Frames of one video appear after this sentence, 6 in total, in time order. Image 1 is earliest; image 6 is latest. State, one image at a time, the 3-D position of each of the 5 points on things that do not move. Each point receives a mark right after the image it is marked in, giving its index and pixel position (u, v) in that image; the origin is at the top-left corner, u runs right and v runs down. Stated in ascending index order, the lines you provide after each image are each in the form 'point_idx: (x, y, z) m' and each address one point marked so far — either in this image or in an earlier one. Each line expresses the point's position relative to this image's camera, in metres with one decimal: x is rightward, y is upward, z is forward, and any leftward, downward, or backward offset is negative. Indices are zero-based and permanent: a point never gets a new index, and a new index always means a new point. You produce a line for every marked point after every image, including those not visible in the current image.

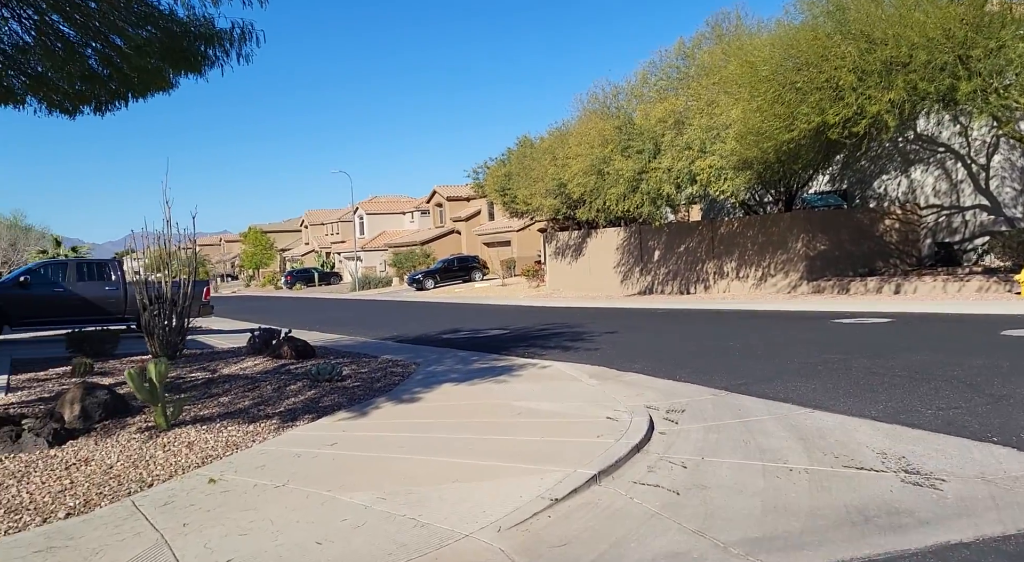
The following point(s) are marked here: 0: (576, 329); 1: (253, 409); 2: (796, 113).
0: (+1.6, -1.2, +17.3) m
1: (-3.1, -1.5, +8.4) m
2: (+7.3, +4.4, +18.1) m
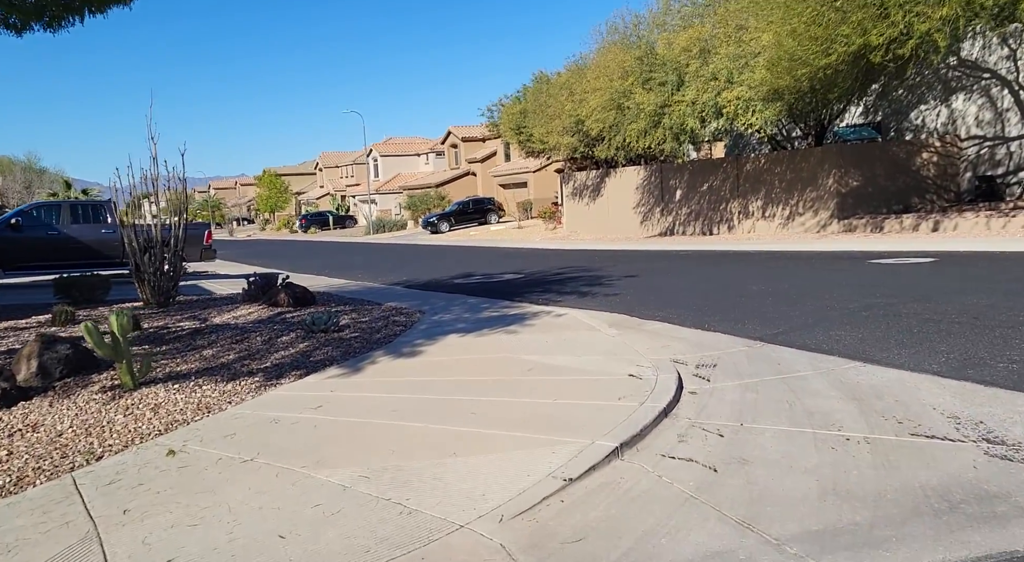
0: (+1.9, +0.2, +16.4) m
1: (-3.0, -0.9, +7.6) m
2: (+7.7, +5.8, +16.5) m
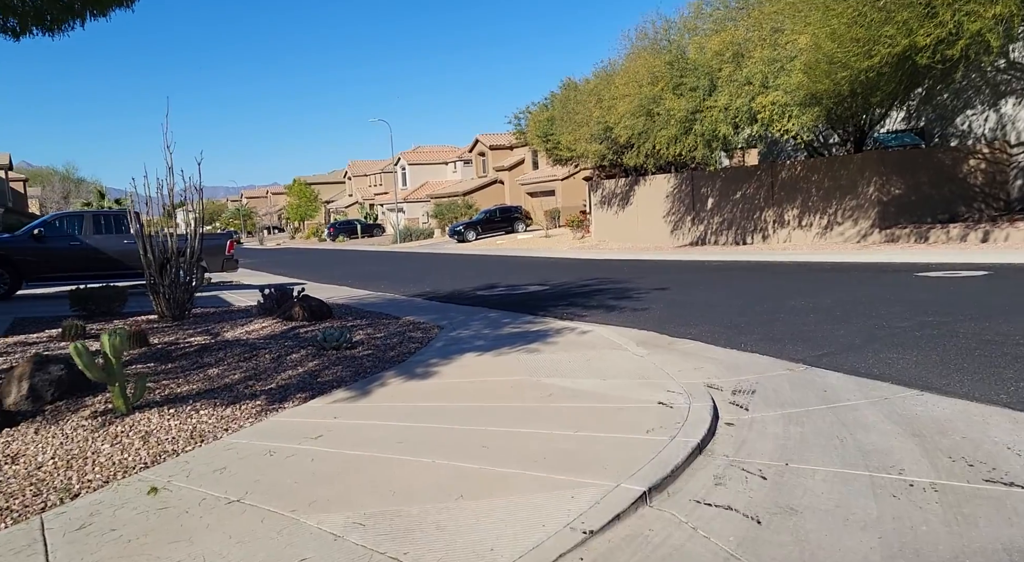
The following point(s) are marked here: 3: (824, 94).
0: (+2.5, -0.1, +15.8) m
1: (-2.8, -1.1, +7.2) m
2: (+8.2, +5.5, +15.8) m
3: (+8.3, +4.9, +18.5) m
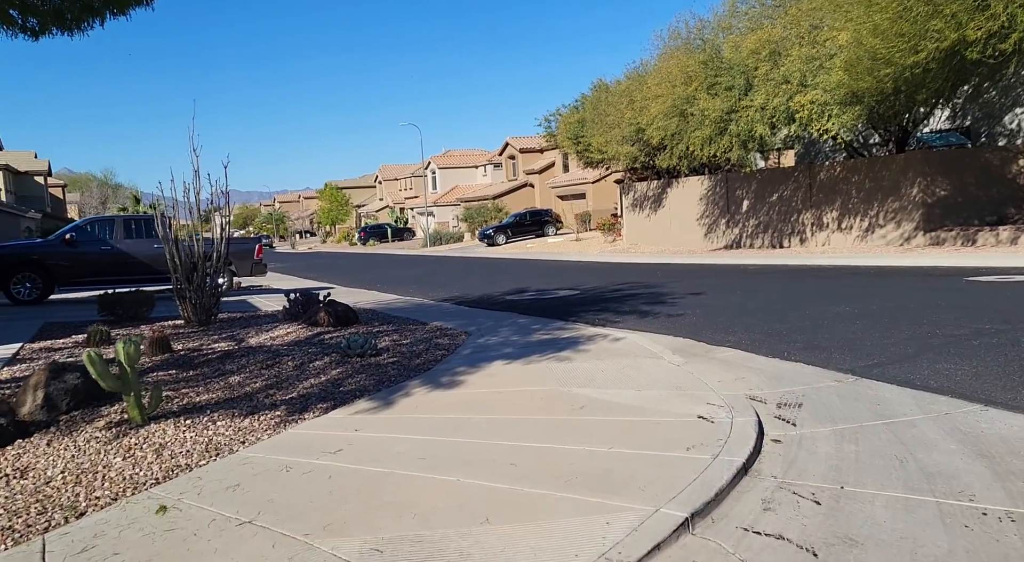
0: (+3.1, -0.2, +15.3) m
1: (-2.5, -1.1, +7.0) m
2: (+8.9, +5.4, +15.1) m
3: (+9.0, +4.8, +17.8) m
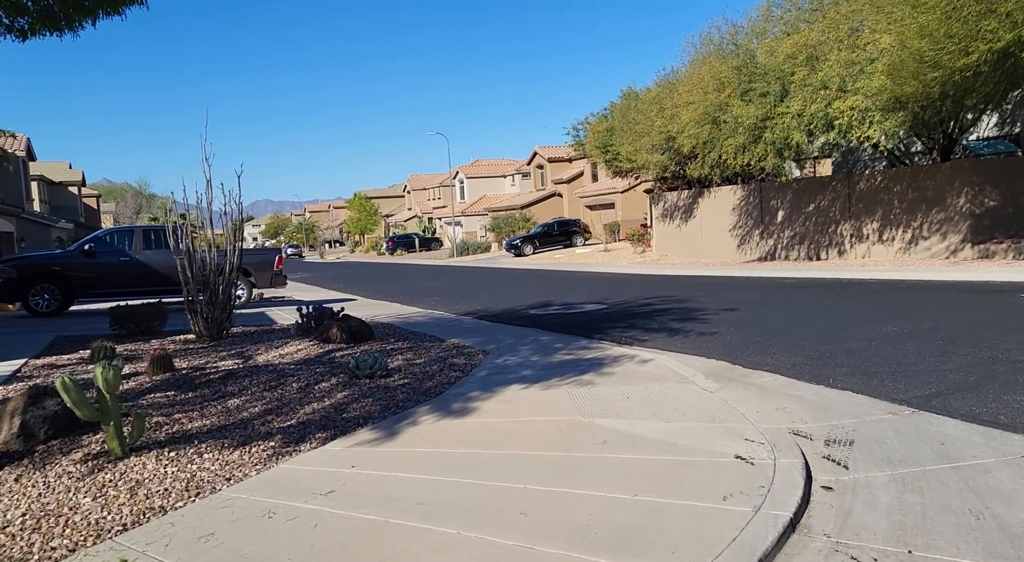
0: (+3.6, -0.5, +14.6) m
1: (-2.4, -1.3, +6.5) m
2: (+9.4, +5.1, +14.2) m
3: (+9.7, +4.4, +16.9) m
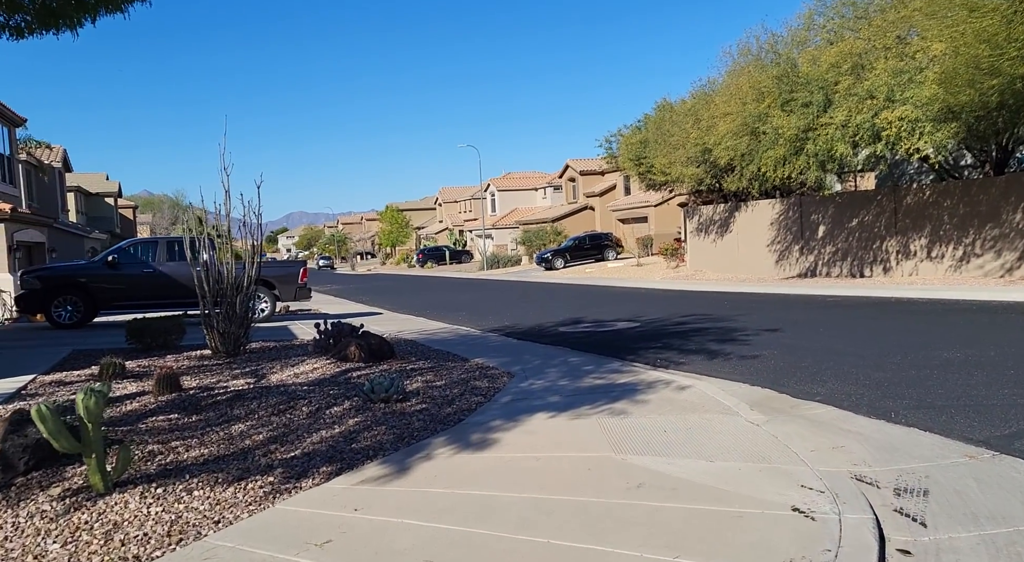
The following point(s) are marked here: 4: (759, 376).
0: (+4.2, -0.8, +13.8) m
1: (-2.2, -1.4, +6.0) m
2: (+10.0, +4.7, +13.3) m
3: (+10.4, +4.0, +16.0) m
4: (+3.0, -1.2, +8.6) m
